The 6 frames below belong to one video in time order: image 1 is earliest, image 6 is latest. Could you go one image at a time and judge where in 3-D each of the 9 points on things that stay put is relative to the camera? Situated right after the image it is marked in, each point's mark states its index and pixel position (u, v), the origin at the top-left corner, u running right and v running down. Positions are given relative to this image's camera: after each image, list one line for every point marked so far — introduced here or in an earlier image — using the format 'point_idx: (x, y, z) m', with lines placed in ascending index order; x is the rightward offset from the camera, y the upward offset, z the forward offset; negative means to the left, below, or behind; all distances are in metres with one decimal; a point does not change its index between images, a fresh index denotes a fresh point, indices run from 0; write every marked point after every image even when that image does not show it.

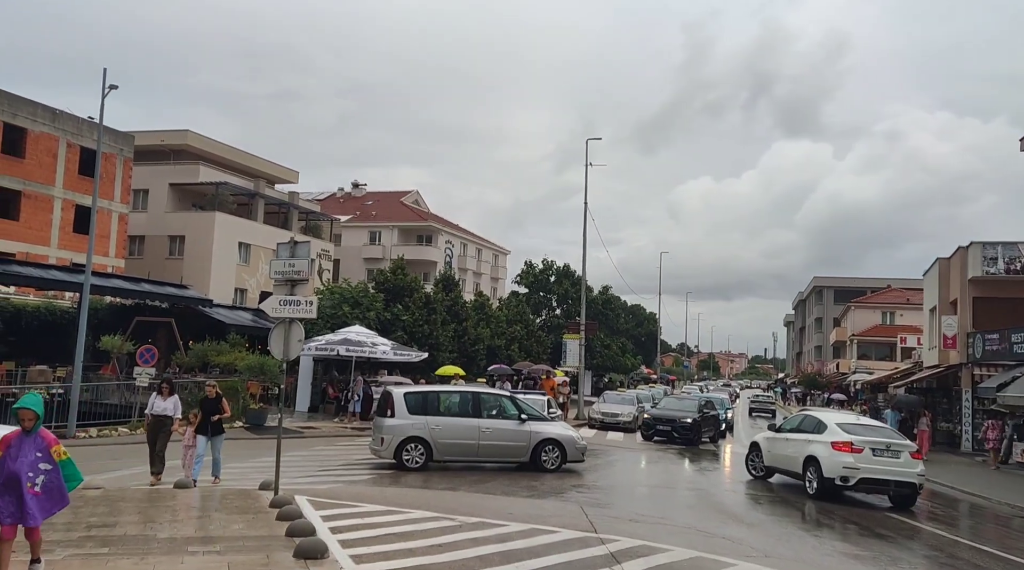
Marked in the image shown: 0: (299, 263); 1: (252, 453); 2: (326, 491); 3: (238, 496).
0: (-2.9, +0.3, +12.2) m
1: (-5.5, -3.6, +19.2) m
2: (-2.7, -3.1, +13.6) m
3: (-3.6, -2.7, +11.7) m
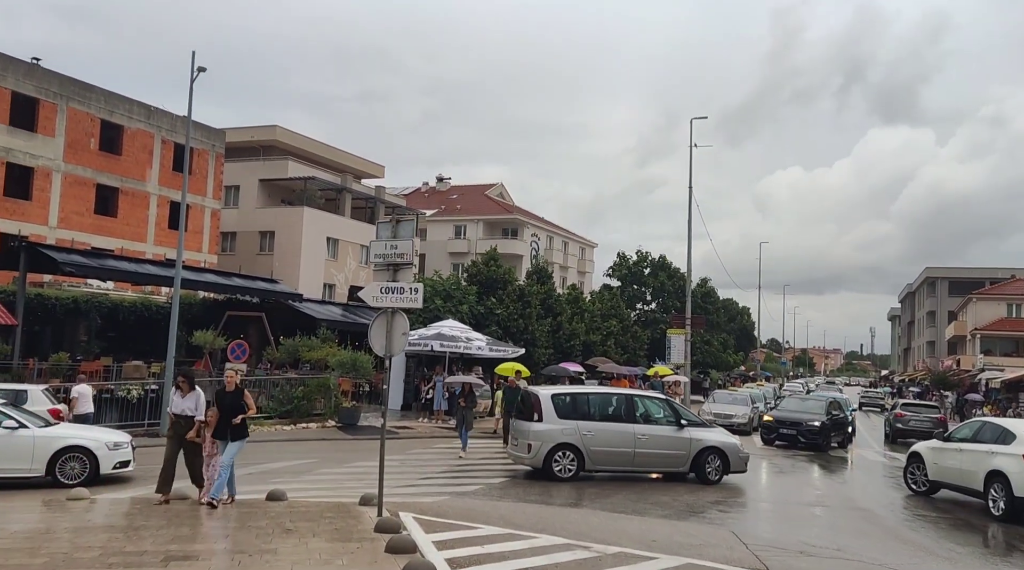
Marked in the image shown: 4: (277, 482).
0: (-1.3, +0.5, +10.5) m
1: (-3.2, -3.4, +17.8) m
2: (-1.0, -2.9, +12.0) m
3: (-2.0, -2.6, +10.2) m
4: (-3.7, -3.1, +14.4) m
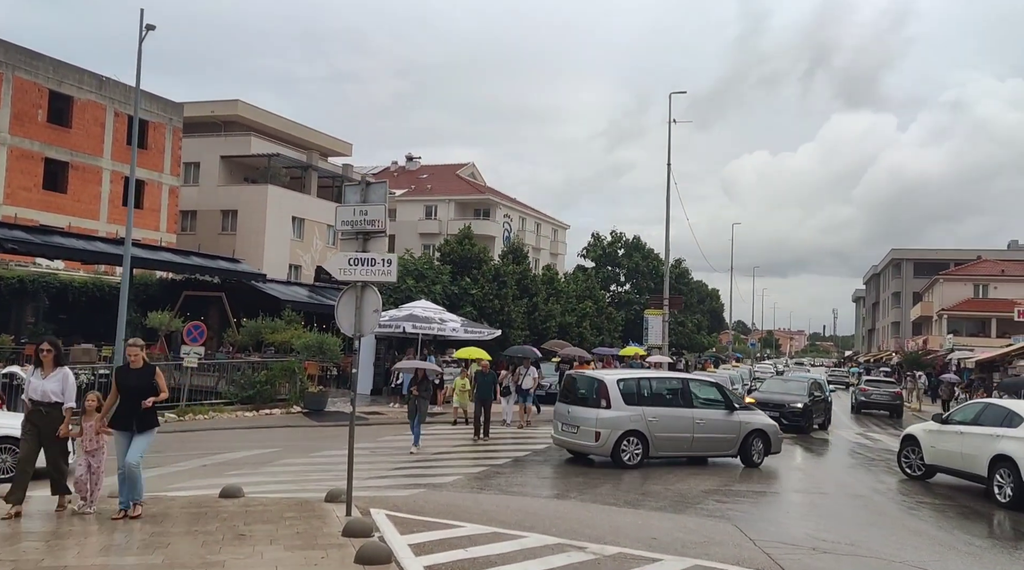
0: (-1.4, +0.8, +9.4) m
1: (-3.6, -2.9, +16.6) m
2: (-1.2, -2.6, +10.9) m
3: (-2.1, -2.3, +9.0) m
4: (-4.0, -2.8, +13.2) m
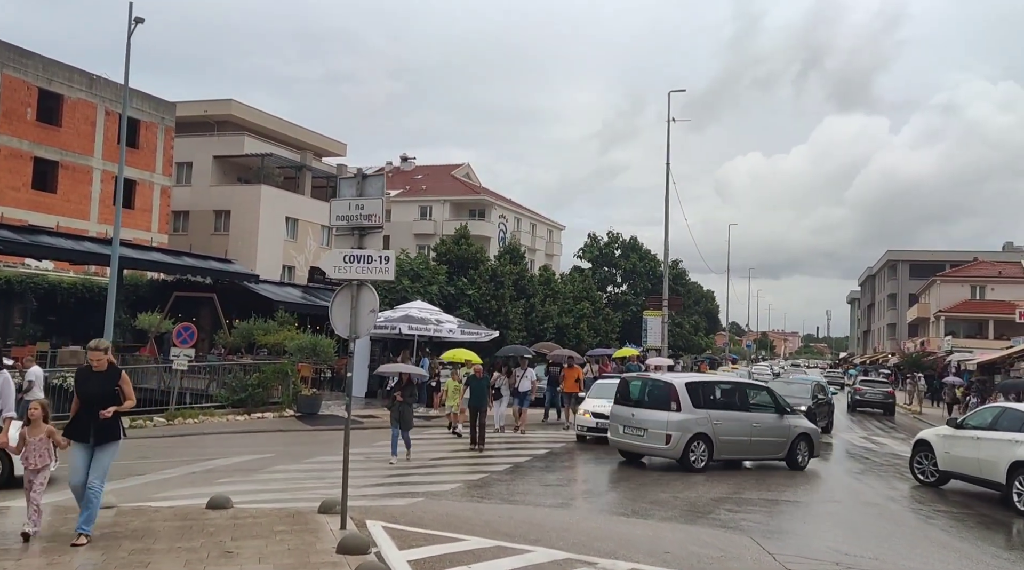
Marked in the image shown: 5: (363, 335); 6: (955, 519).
0: (-1.4, +0.8, +8.8) m
1: (-3.6, -2.9, +16.1) m
2: (-1.2, -2.6, +10.4) m
3: (-2.1, -2.3, +8.5) m
4: (-4.0, -2.8, +12.6) m
5: (-1.5, -0.5, +8.9) m
6: (+6.1, -3.2, +12.6) m
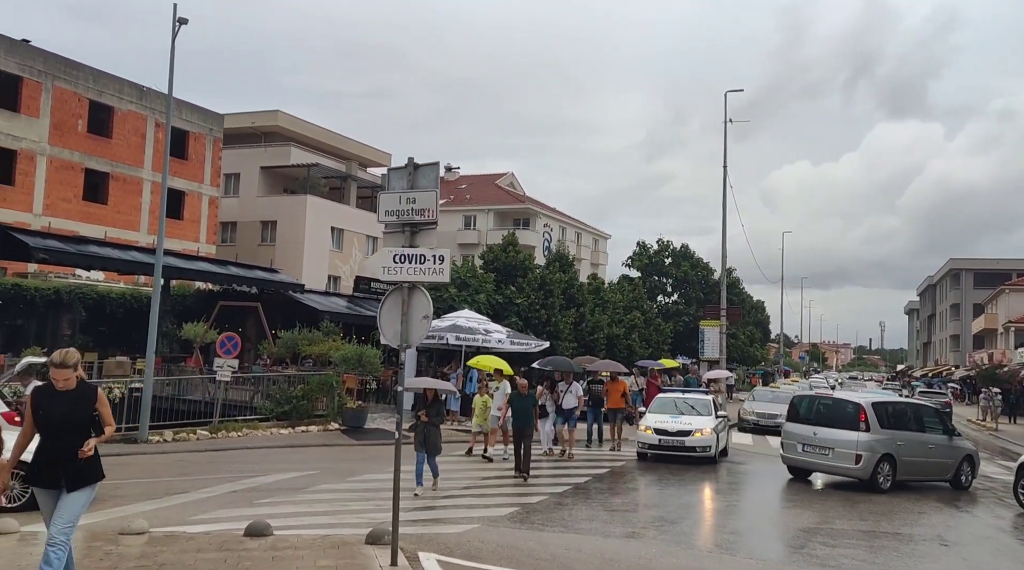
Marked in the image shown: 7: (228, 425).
0: (-0.8, +0.8, +7.9) m
1: (-2.7, -3.1, +15.2) m
2: (-0.5, -2.6, +9.4) m
3: (-1.5, -2.3, +7.6) m
4: (-3.2, -2.8, +11.8) m
5: (-0.8, -0.5, +7.9) m
6: (+6.9, -3.3, +11.2) m
7: (-6.3, -3.1, +19.9) m
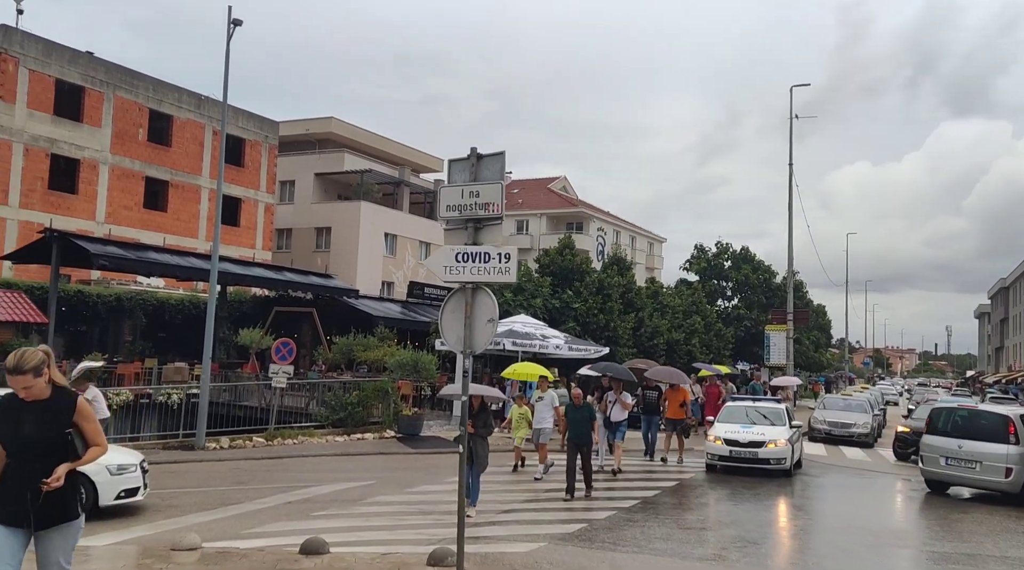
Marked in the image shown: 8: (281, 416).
0: (-0.2, +0.8, +7.3) m
1: (-1.7, -3.1, +14.7) m
2: (+0.2, -2.6, +8.8) m
3: (-0.9, -2.3, +7.0) m
4: (-2.4, -2.9, +11.3) m
5: (-0.3, -0.5, +7.3) m
6: (+7.7, -3.3, +10.1) m
7: (-5.0, -3.2, +19.6) m
8: (-5.1, -2.9, +19.9) m
